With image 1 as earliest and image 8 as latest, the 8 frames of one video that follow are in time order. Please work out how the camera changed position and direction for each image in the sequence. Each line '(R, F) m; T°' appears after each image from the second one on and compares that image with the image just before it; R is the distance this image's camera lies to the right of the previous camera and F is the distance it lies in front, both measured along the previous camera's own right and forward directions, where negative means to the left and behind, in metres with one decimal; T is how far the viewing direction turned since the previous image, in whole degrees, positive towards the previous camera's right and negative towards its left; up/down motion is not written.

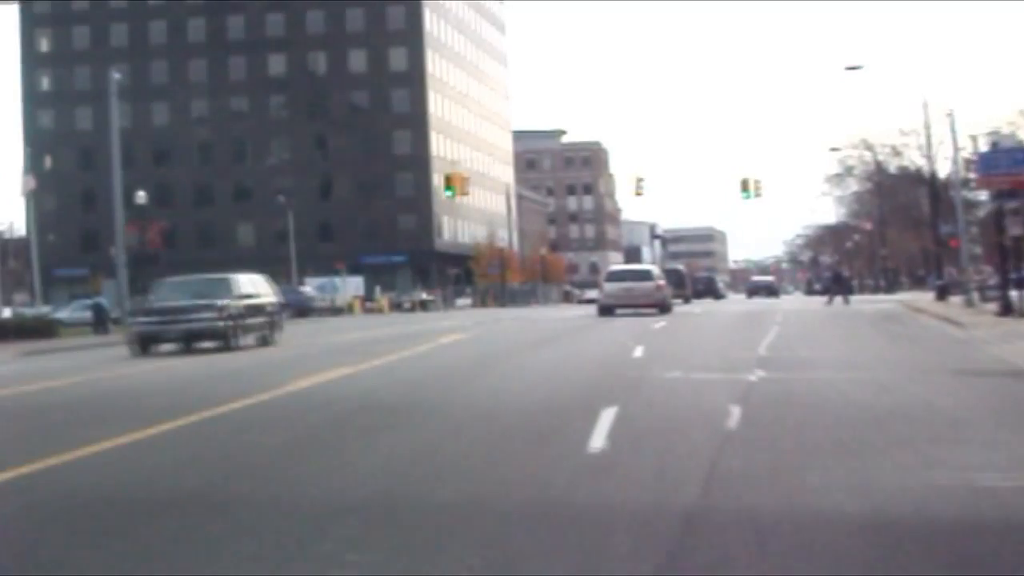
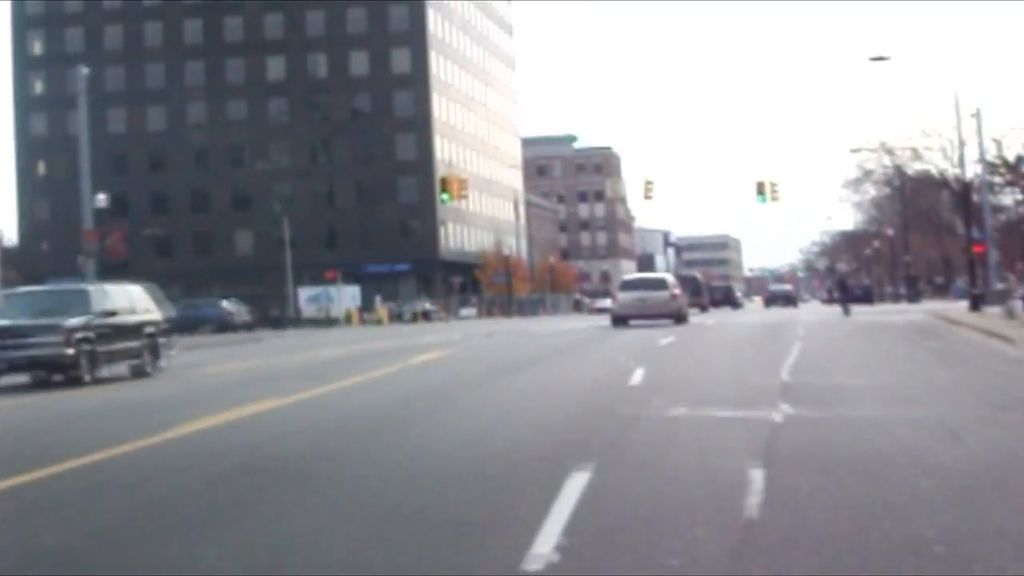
(+0.5, +3.9) m; 0°
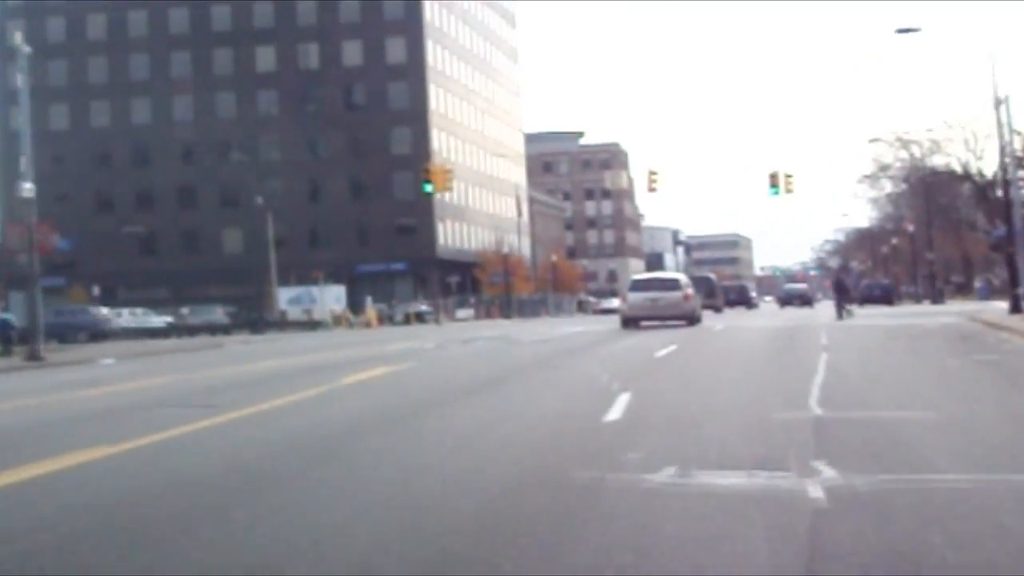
(+0.6, +4.9) m; 0°
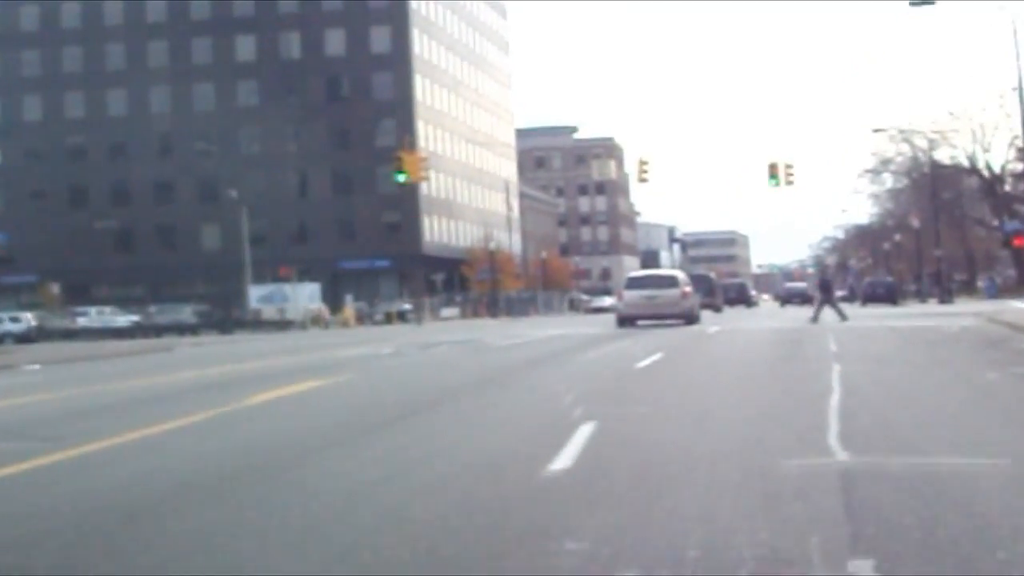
(+0.5, +3.8) m; 0°
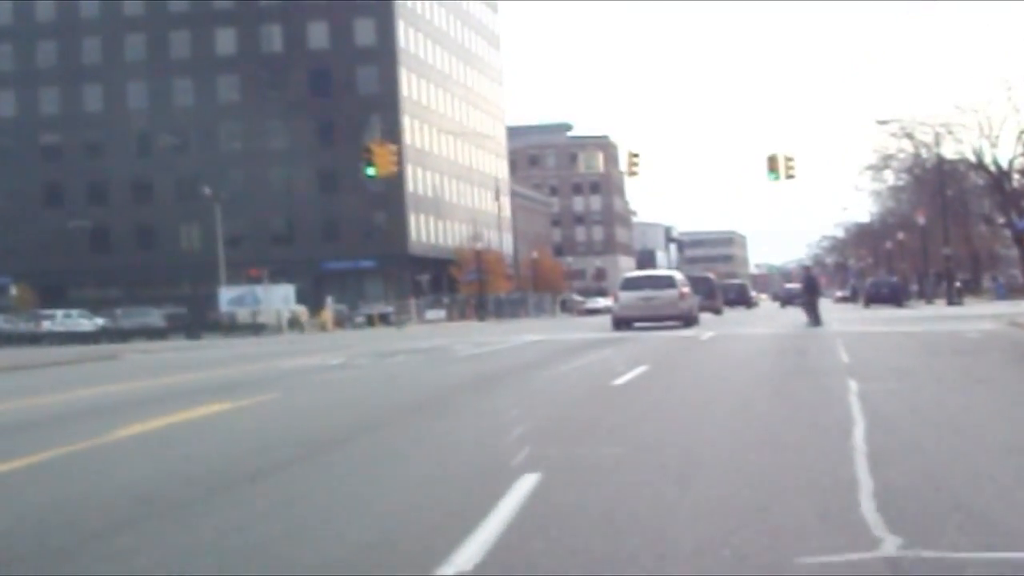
(+0.5, +3.5) m; 0°
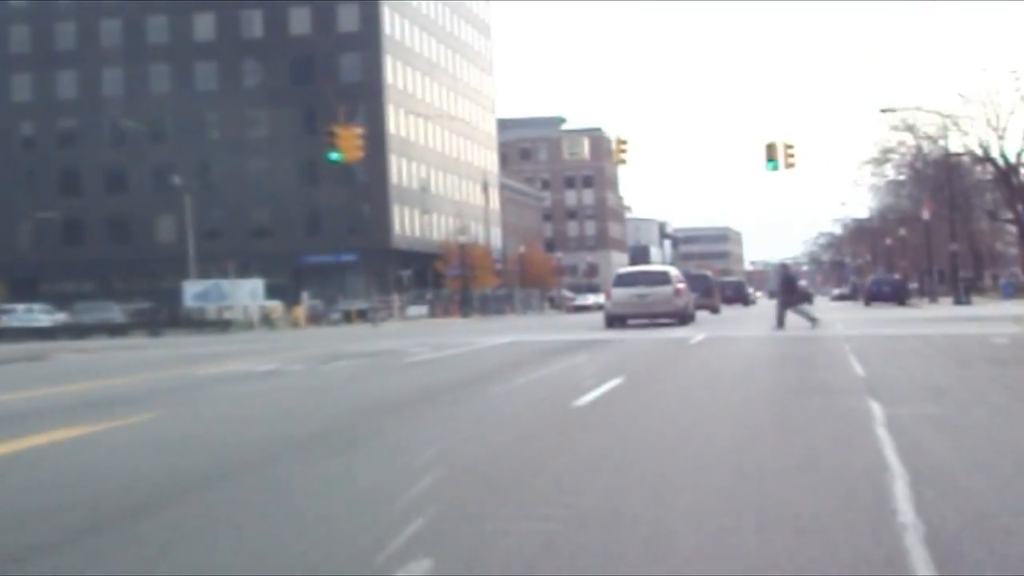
(+0.5, +3.5) m; 0°
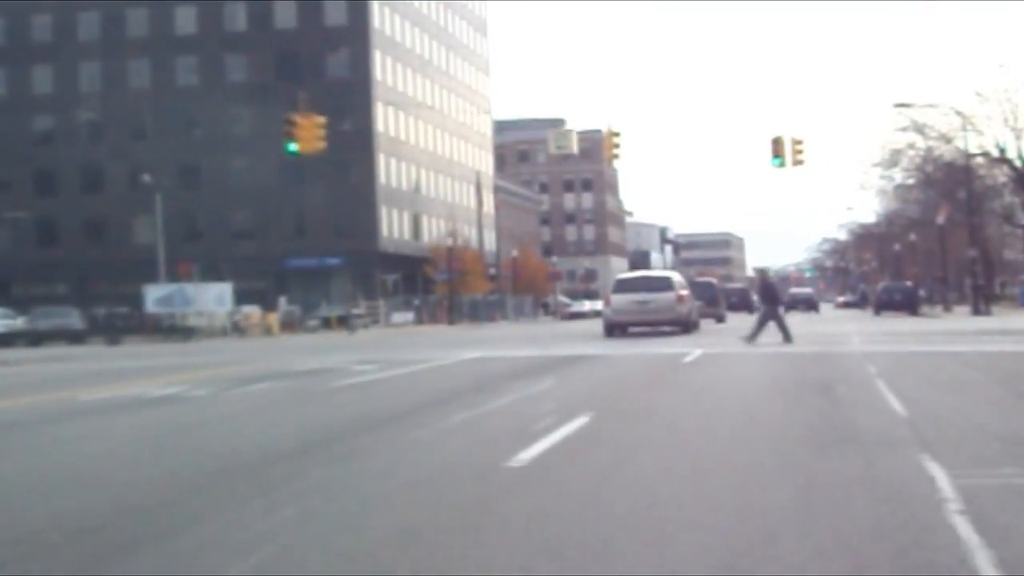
(+0.5, +4.0) m; 0°
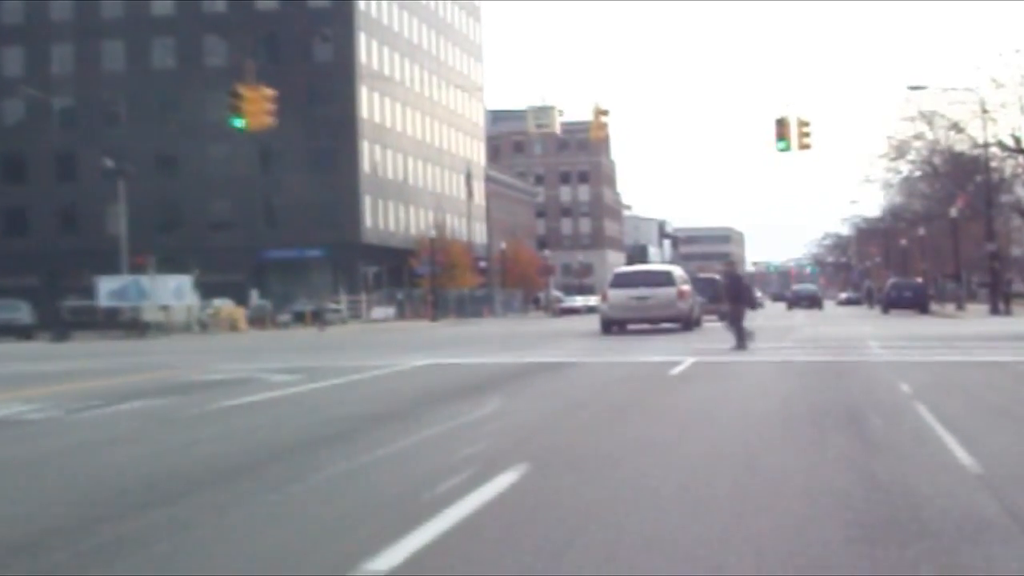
(+0.5, +4.0) m; 0°
